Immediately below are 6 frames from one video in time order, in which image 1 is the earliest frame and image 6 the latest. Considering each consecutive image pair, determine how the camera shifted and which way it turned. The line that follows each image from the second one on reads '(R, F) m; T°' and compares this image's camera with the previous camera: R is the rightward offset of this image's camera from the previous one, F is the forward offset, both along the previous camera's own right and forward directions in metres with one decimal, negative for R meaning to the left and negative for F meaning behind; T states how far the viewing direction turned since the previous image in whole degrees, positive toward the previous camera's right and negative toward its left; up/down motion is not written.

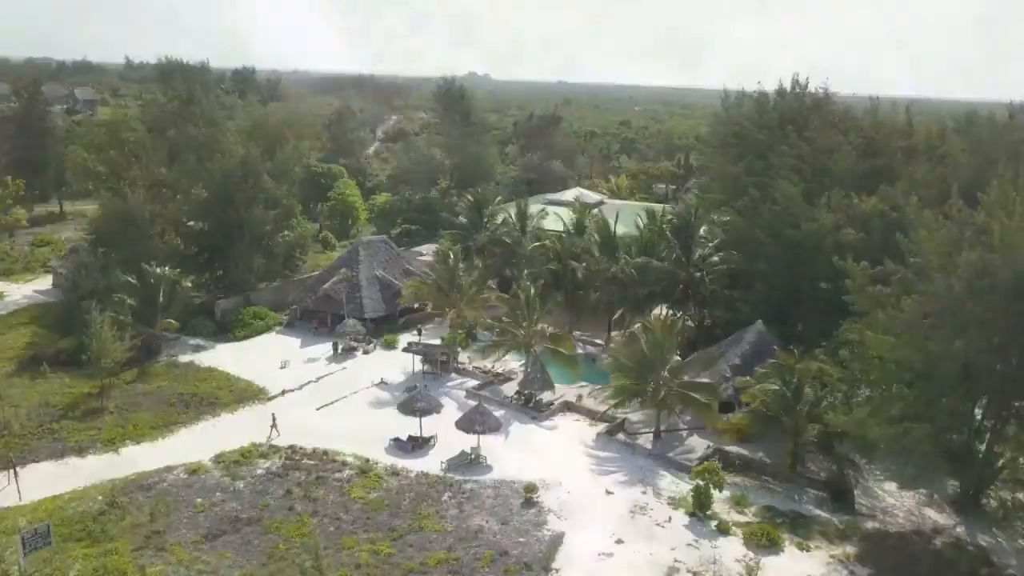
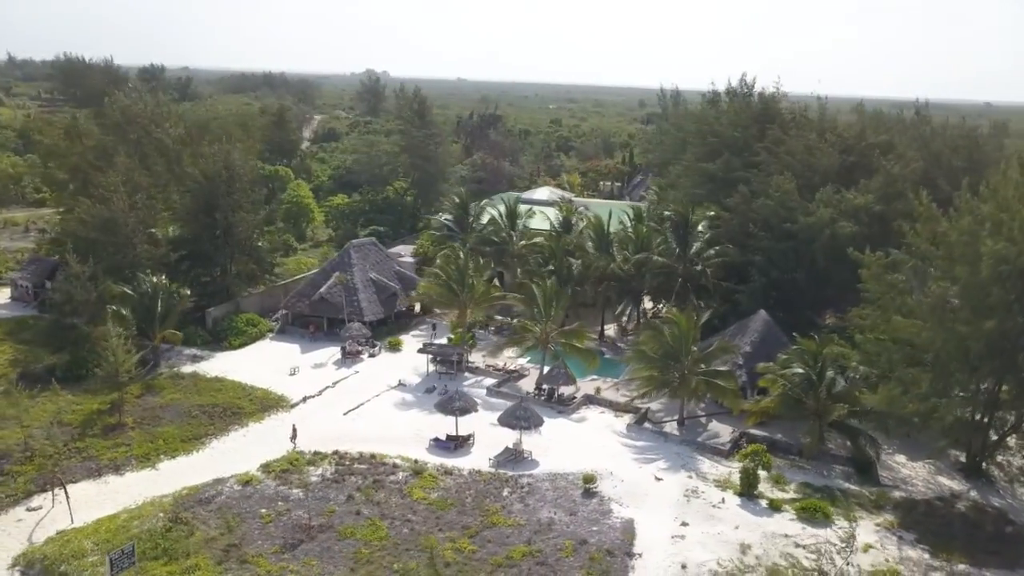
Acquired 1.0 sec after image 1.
(-4.1, -0.3) m; +7°
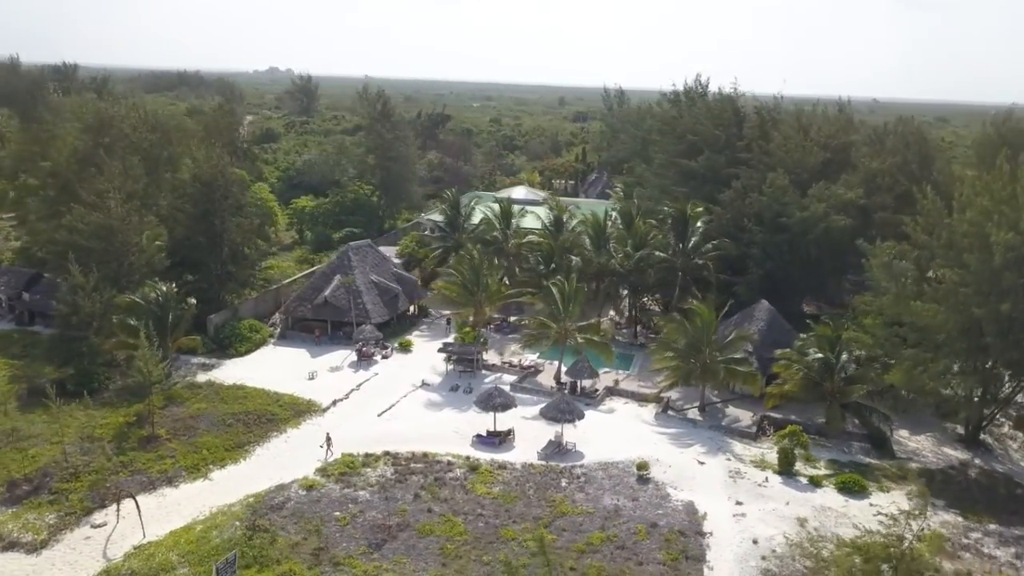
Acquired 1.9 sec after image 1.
(-4.0, -0.5) m; +6°
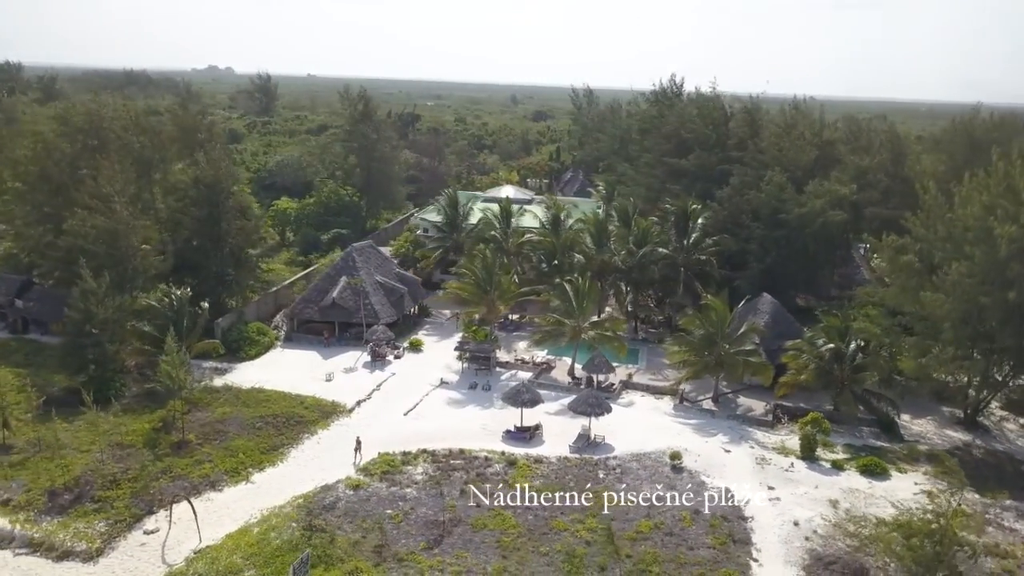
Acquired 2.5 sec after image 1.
(-2.6, -0.4) m; +4°
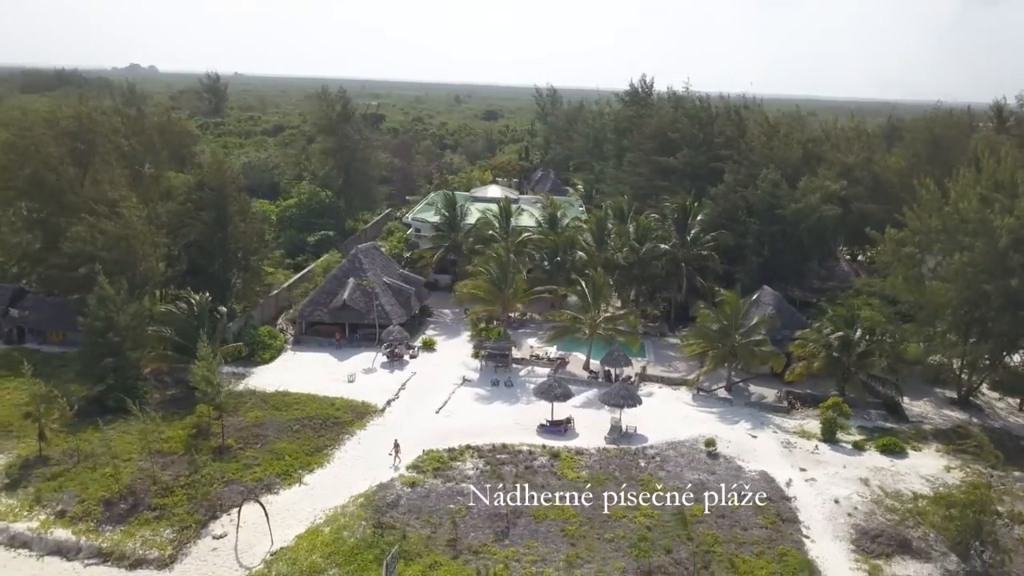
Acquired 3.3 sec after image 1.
(-3.2, -0.5) m; +5°
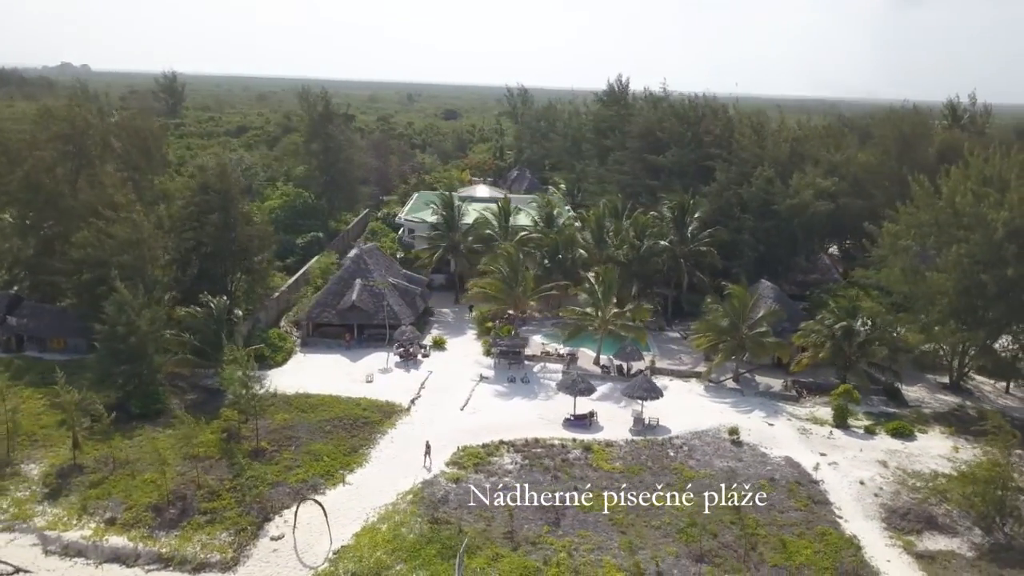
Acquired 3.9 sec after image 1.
(-2.6, -0.5) m; +4°
